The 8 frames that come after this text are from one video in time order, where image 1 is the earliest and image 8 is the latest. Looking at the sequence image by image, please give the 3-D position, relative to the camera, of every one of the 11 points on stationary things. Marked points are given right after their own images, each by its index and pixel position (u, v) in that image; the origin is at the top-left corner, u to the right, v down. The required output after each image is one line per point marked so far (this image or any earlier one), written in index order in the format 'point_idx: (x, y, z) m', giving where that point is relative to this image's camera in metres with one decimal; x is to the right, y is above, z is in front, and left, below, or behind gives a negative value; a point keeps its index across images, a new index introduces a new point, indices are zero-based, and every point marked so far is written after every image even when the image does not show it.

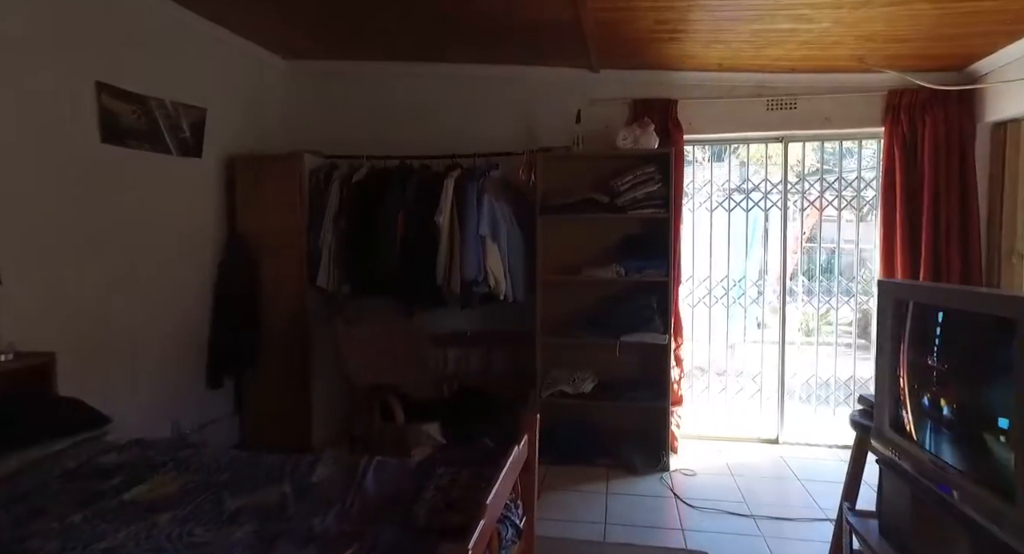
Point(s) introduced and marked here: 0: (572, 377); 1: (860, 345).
0: (+0.3, -0.4, +2.7) m
1: (+1.7, -0.3, +3.2) m
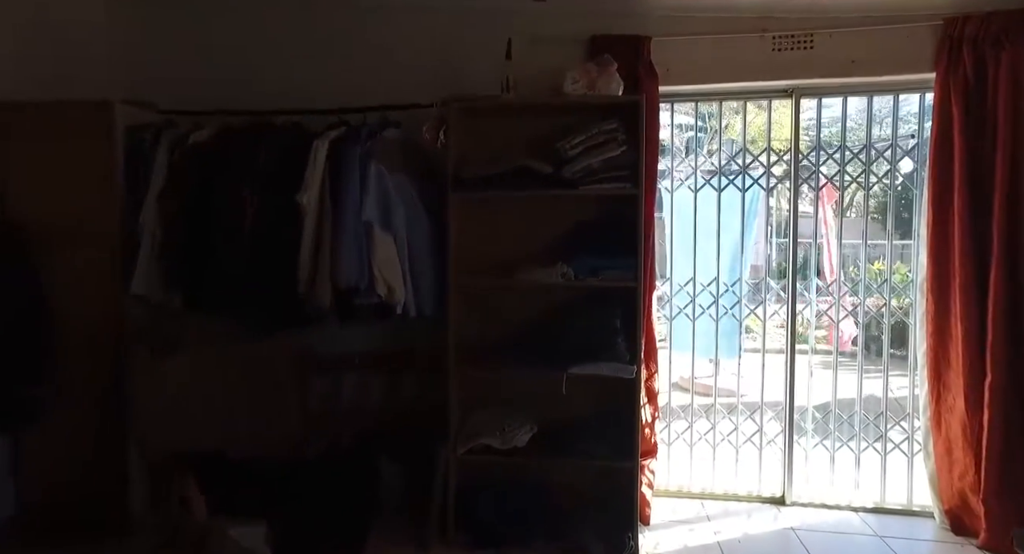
0: (0.0, -0.4, +1.9) m
1: (+1.4, -0.3, +2.4) m
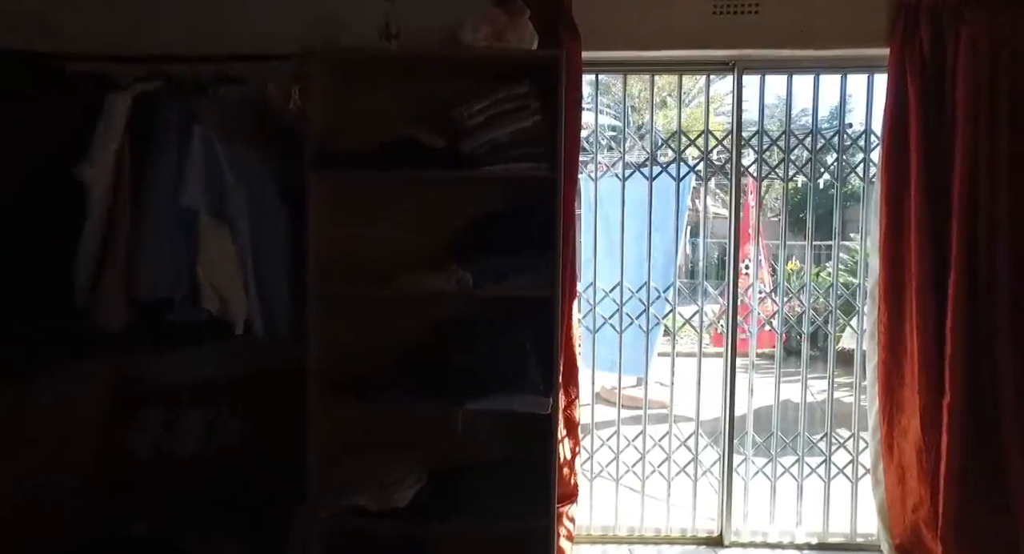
0: (-0.3, -0.4, +1.5) m
1: (+1.1, -0.3, +2.1) m
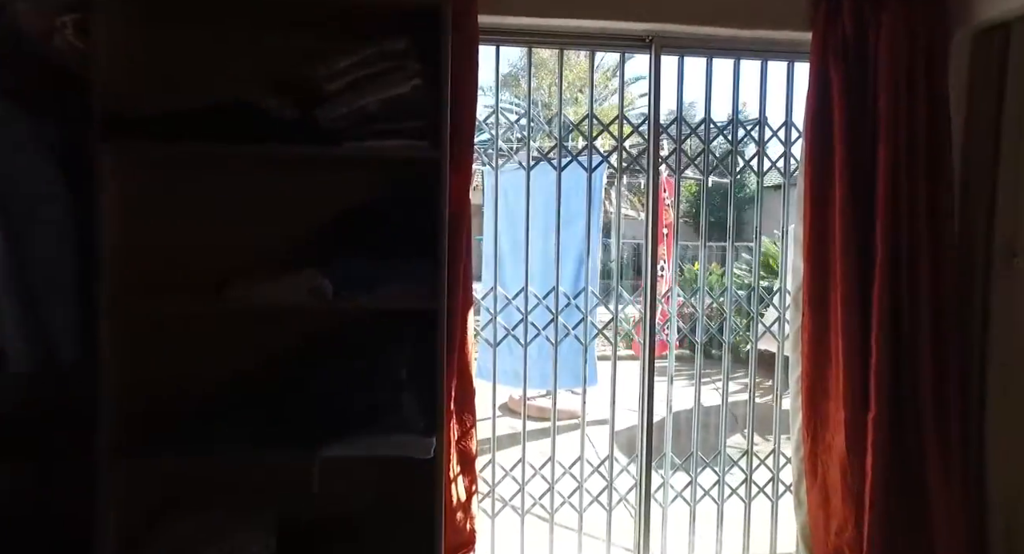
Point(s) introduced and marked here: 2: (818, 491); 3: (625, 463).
0: (-0.5, -0.5, +1.1) m
1: (+0.7, -0.3, +2.0) m
2: (+0.8, -0.6, +1.8) m
3: (+0.3, -0.5, +1.9) m
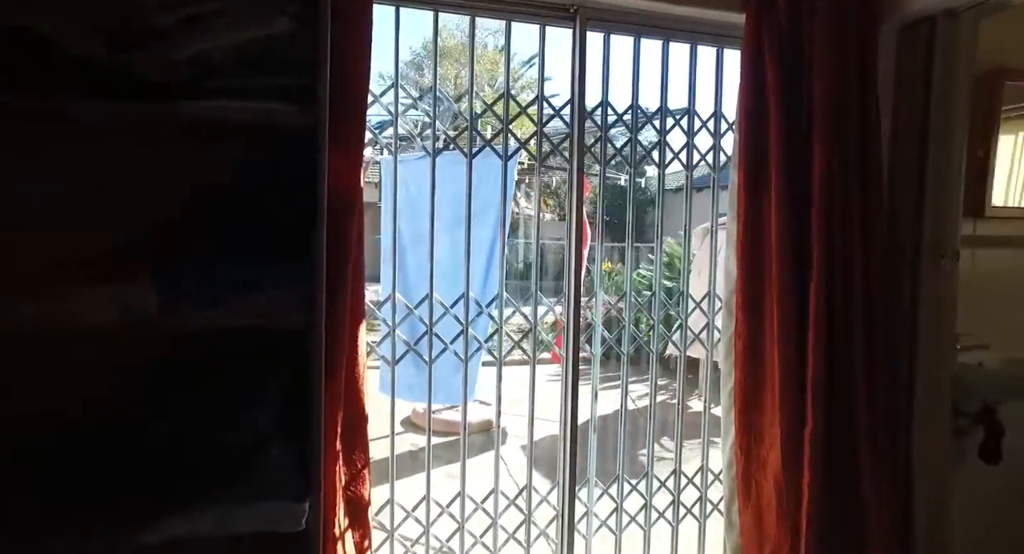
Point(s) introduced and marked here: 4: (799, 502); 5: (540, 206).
0: (-0.6, -0.5, +0.8) m
1: (+0.5, -0.3, +1.8) m
2: (+0.6, -0.6, +1.6) m
3: (+0.1, -0.5, +1.7) m
4: (+0.7, -0.5, +1.6) m
5: (+0.1, +0.2, +1.6) m
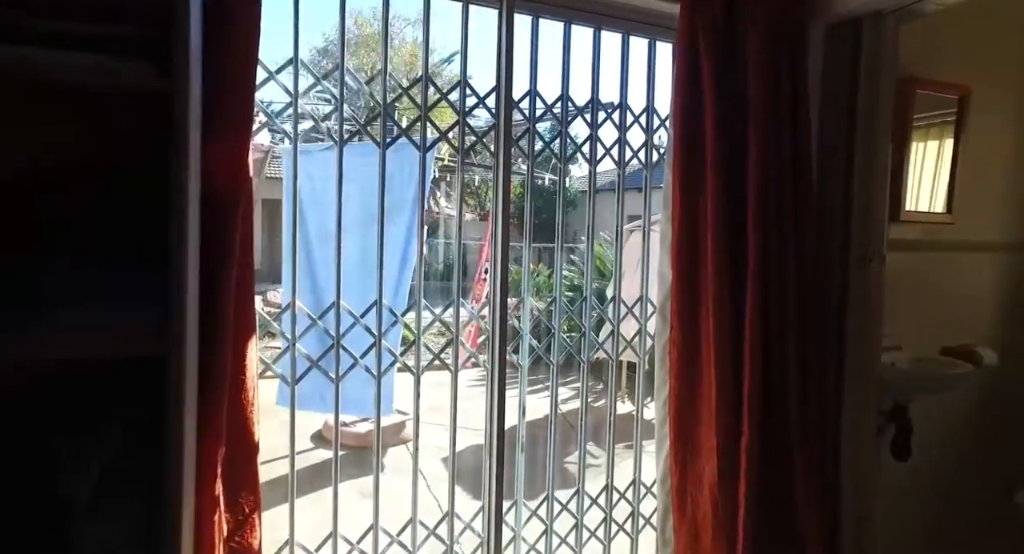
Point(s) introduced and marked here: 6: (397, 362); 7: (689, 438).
0: (-0.7, -0.5, +0.6) m
1: (+0.3, -0.3, +1.7) m
2: (+0.4, -0.6, +1.5) m
3: (-0.1, -0.6, +1.5) m
4: (+0.5, -0.5, +1.5) m
5: (-0.1, +0.2, +1.5) m
6: (-0.2, -0.2, +1.4) m
7: (+0.4, -0.4, +1.5) m
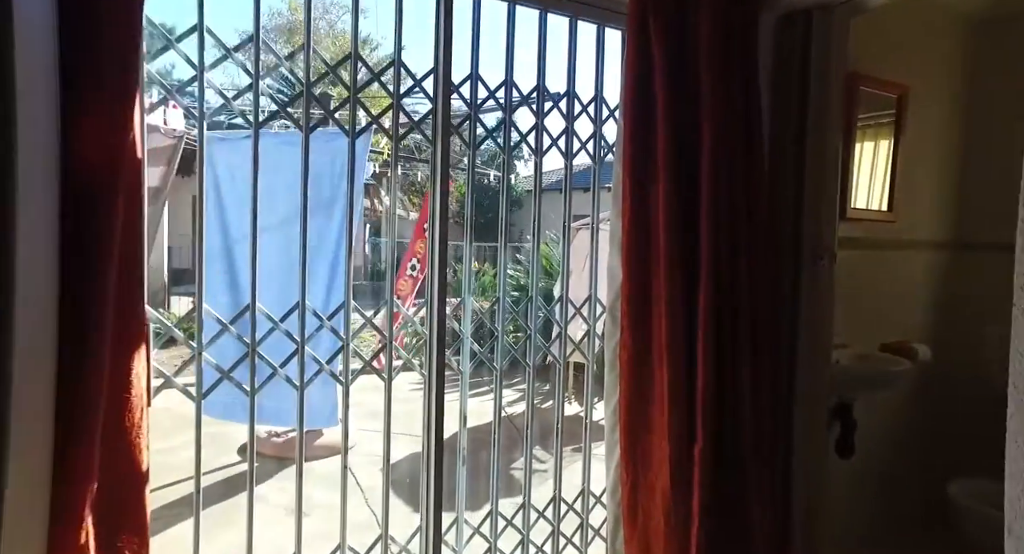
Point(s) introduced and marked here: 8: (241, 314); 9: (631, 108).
0: (-0.8, -0.5, +0.4) m
1: (+0.1, -0.3, +1.6) m
2: (+0.3, -0.6, +1.5) m
3: (-0.2, -0.6, +1.4) m
4: (+0.4, -0.5, +1.4) m
5: (-0.2, +0.2, +1.4) m
6: (-0.4, -0.2, +1.3) m
7: (+0.3, -0.4, +1.5) m
8: (-0.5, -0.1, +1.2) m
9: (+0.3, +0.4, +1.5) m
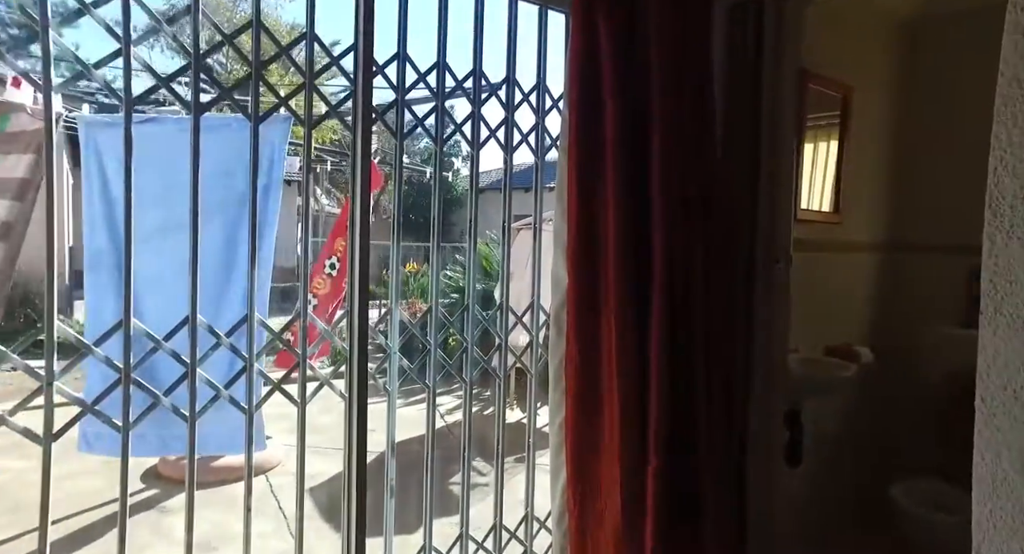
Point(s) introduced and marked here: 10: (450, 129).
0: (-0.8, -0.5, +0.2) m
1: (0.0, -0.4, +1.5) m
2: (+0.1, -0.6, +1.3) m
3: (-0.4, -0.6, +1.2) m
4: (+0.3, -0.6, +1.3) m
5: (-0.4, +0.2, +1.2) m
6: (-0.5, -0.2, +1.1) m
7: (+0.2, -0.4, +1.3) m
8: (-0.6, -0.1, +1.0) m
9: (+0.1, +0.4, +1.3) m
10: (-0.1, +0.3, +1.4) m
